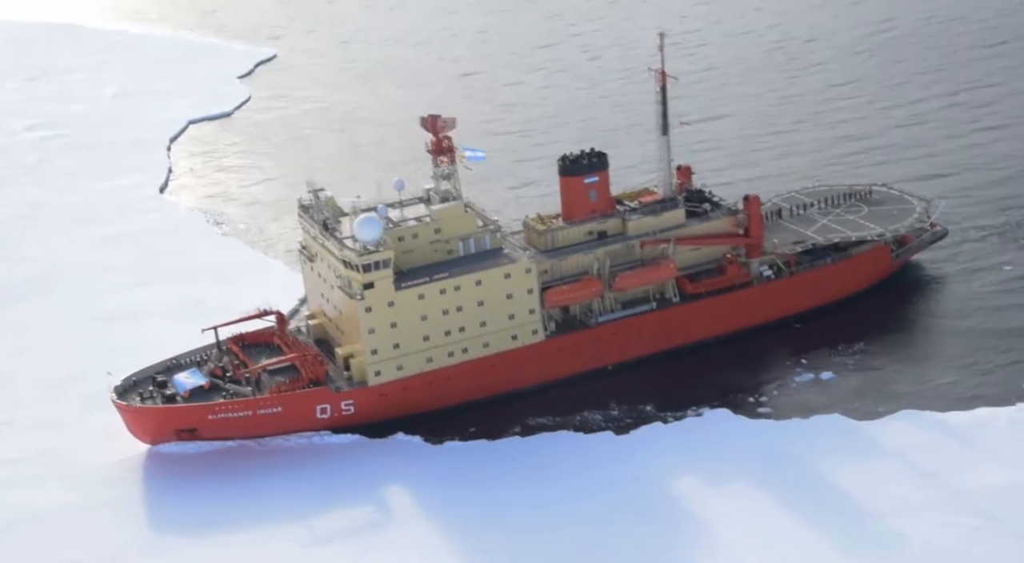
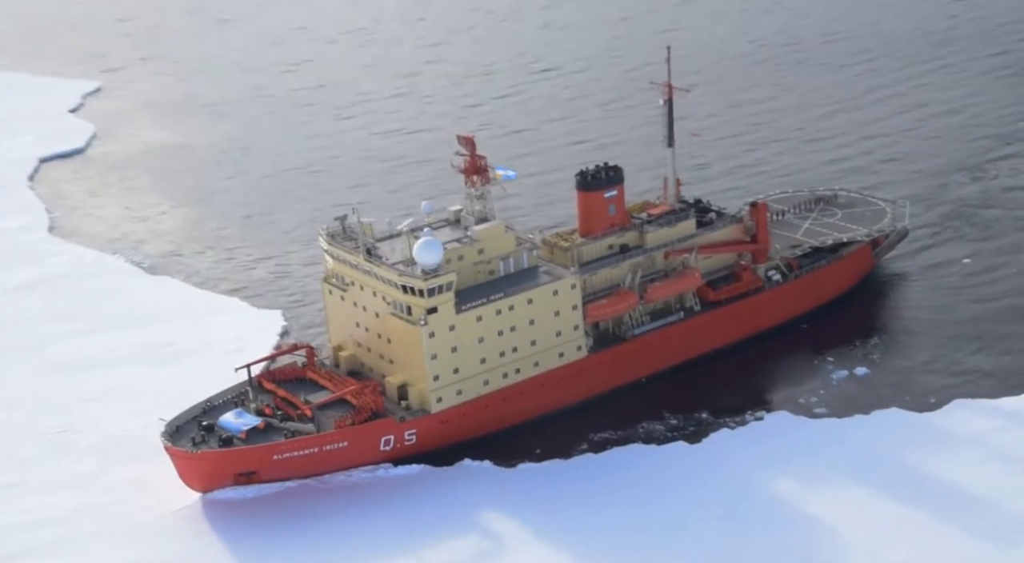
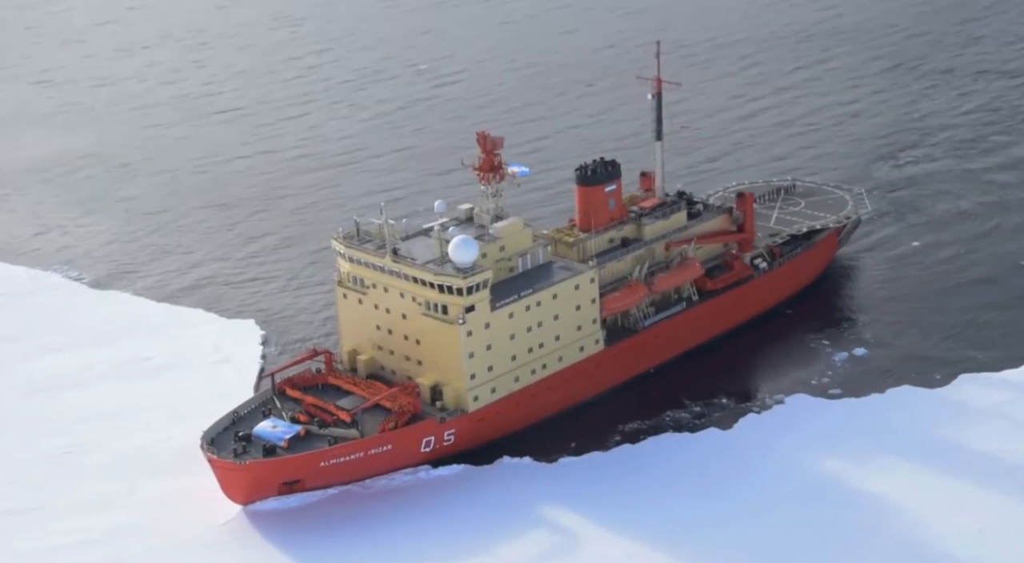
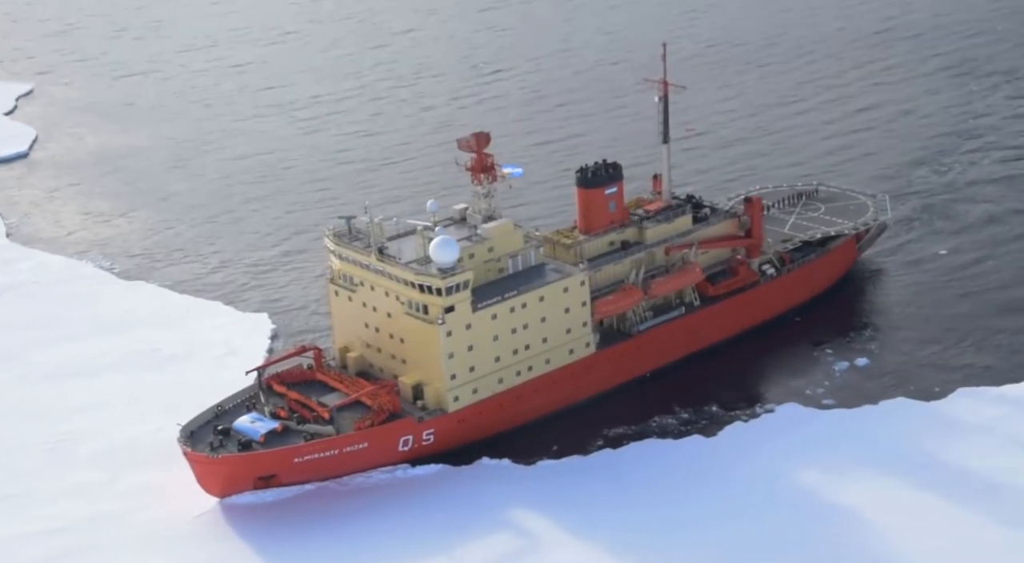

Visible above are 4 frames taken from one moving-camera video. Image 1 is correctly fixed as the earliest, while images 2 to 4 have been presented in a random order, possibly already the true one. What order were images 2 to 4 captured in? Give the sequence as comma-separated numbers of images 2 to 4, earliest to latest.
2, 4, 3
